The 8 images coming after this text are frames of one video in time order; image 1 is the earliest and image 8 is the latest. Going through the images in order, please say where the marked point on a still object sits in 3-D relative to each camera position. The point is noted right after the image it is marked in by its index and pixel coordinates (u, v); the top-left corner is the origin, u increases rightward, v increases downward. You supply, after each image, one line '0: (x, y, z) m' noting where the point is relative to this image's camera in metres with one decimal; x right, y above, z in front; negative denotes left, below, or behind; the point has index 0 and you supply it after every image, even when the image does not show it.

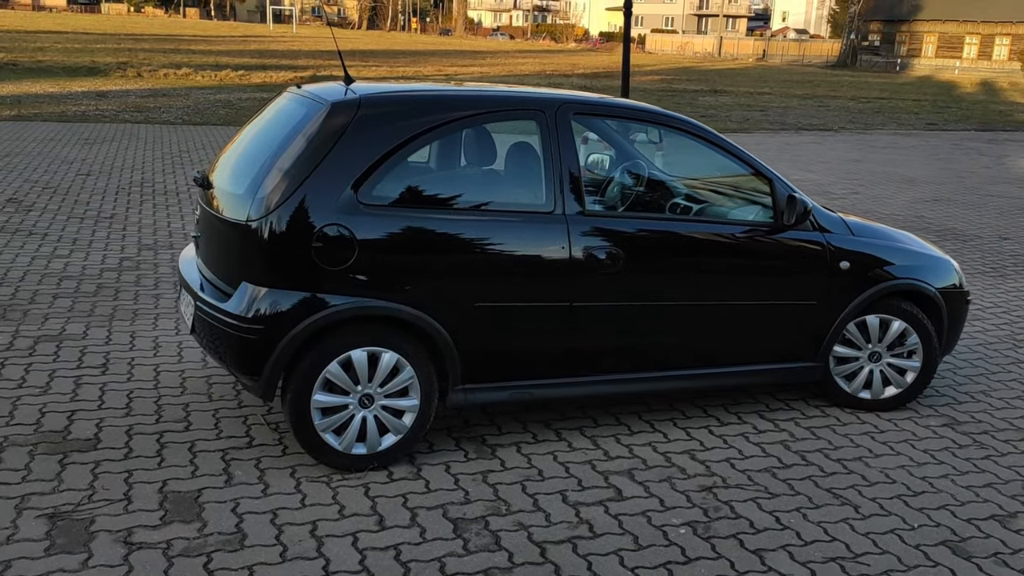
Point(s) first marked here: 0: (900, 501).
0: (+1.5, -0.8, +3.6) m
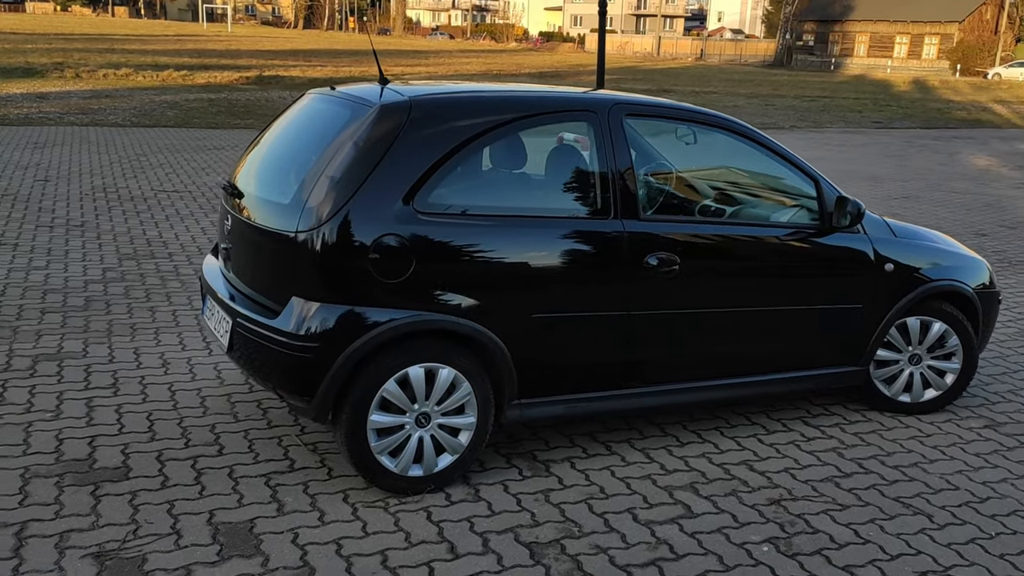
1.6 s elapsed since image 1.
0: (+1.7, -0.8, +3.5) m
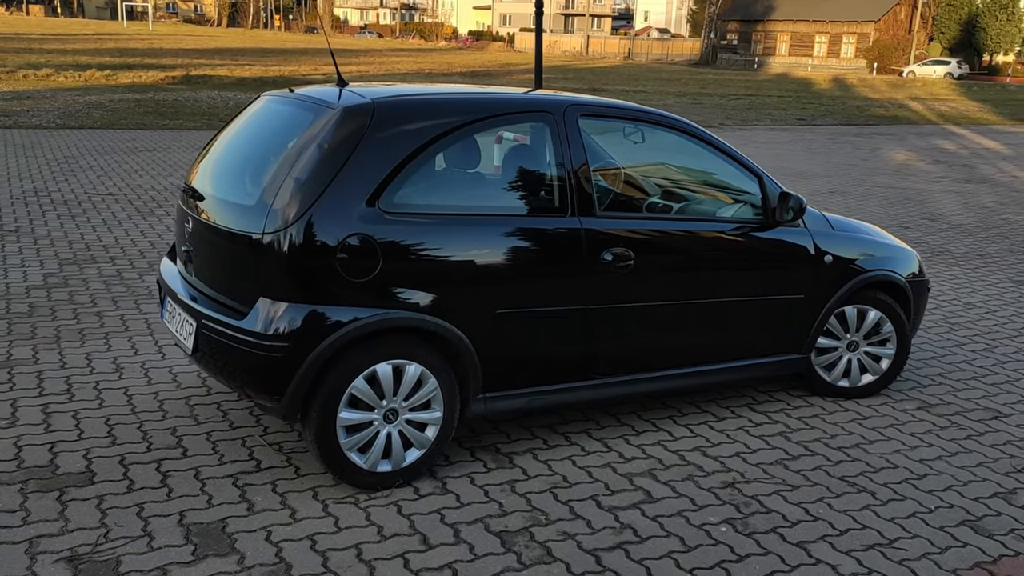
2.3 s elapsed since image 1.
0: (+1.6, -0.8, +3.8) m
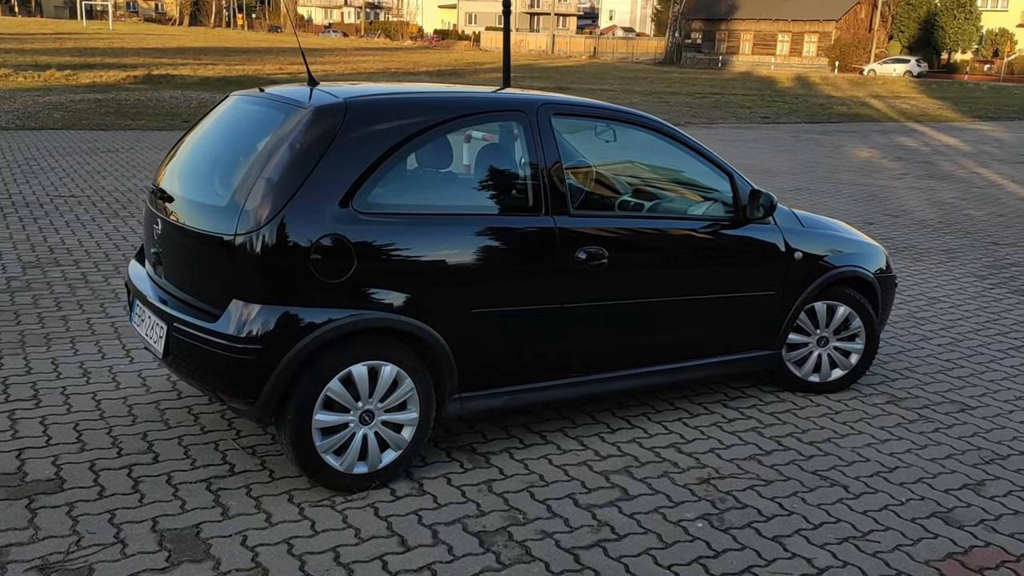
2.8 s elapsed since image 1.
0: (+1.5, -0.8, +3.8) m
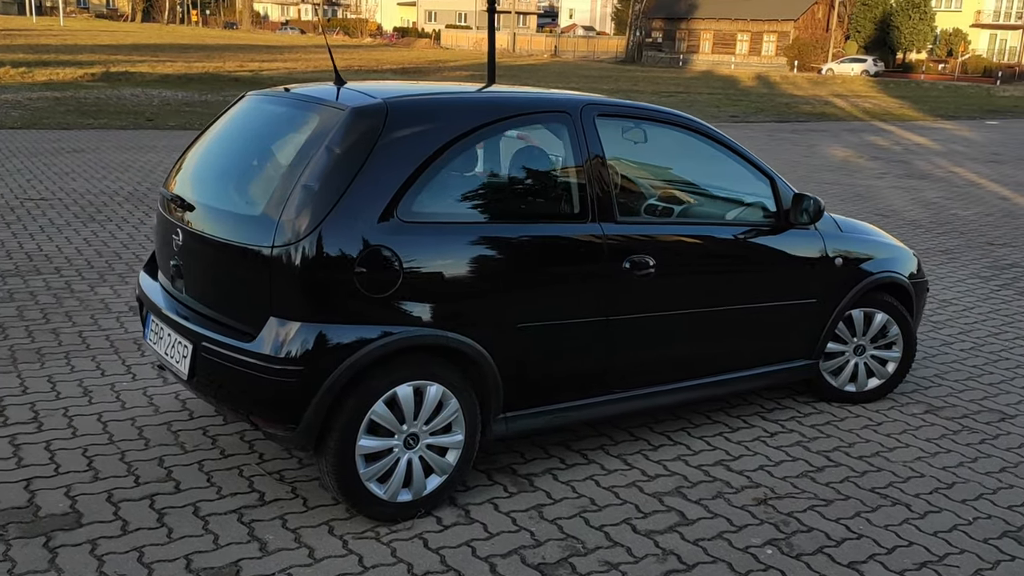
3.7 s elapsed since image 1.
0: (+1.7, -0.8, +3.7) m
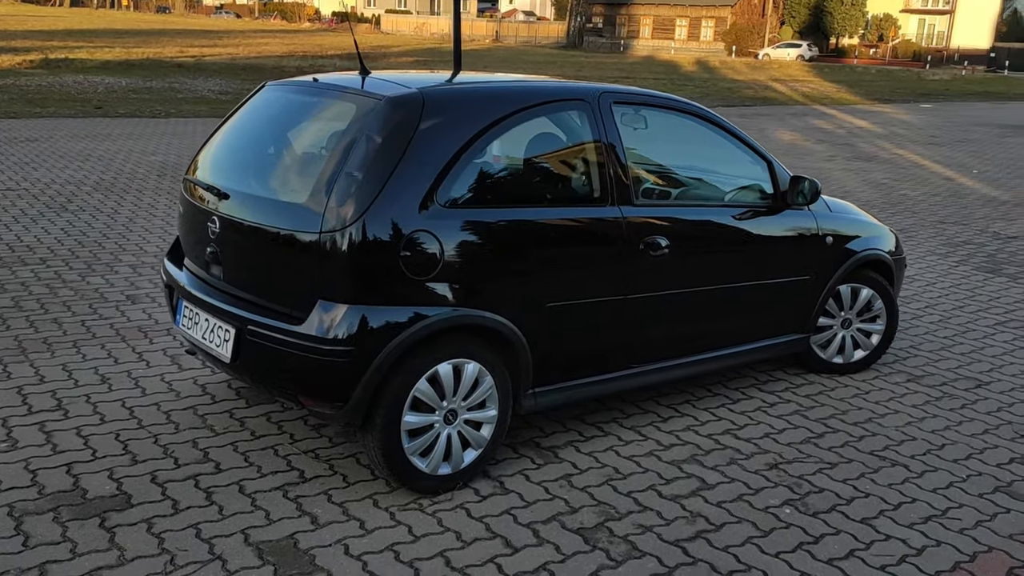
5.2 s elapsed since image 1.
0: (+1.8, -0.7, +3.9) m
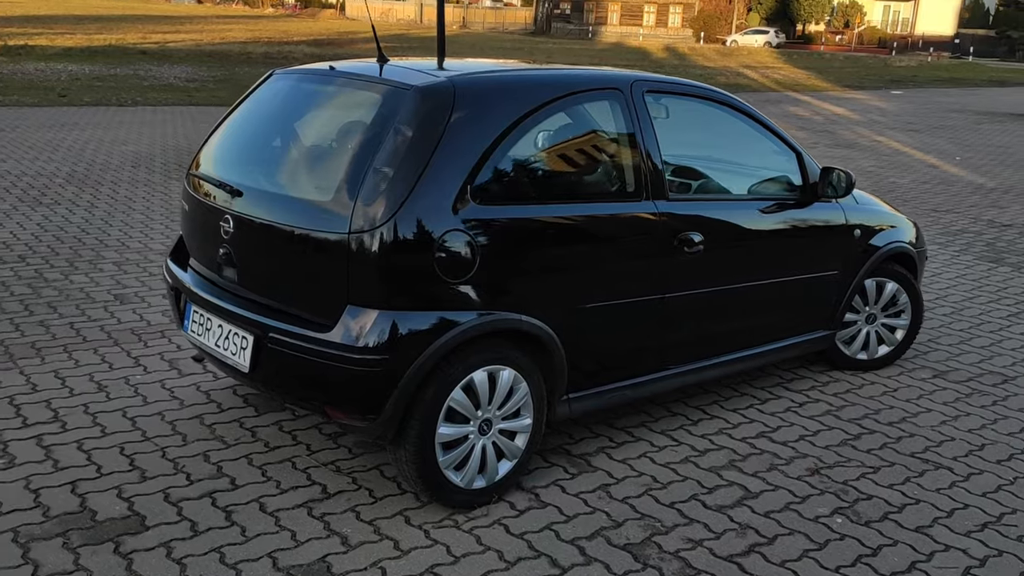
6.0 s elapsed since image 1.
0: (+1.9, -0.7, +3.8) m
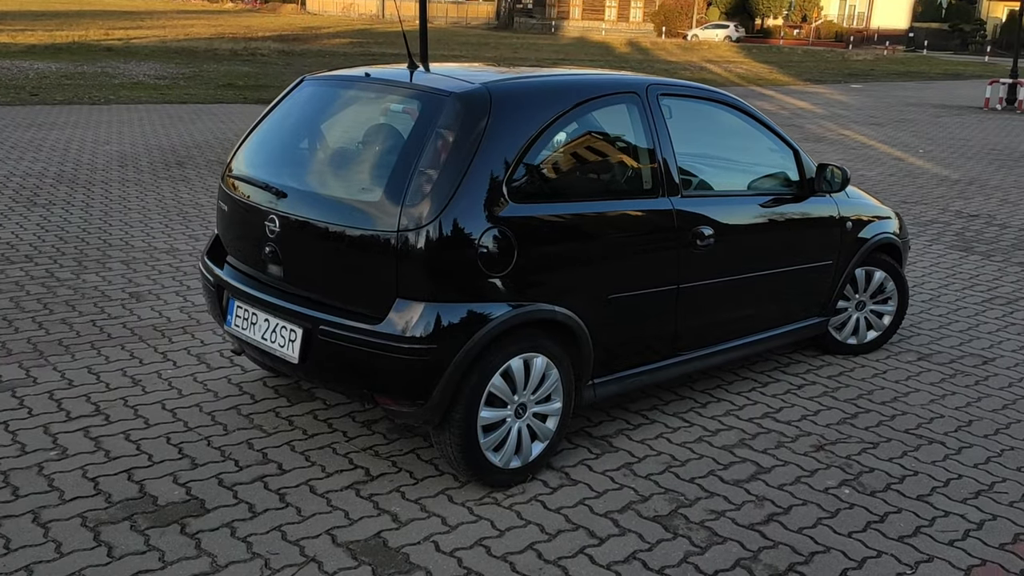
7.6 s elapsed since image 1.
0: (+2.0, -0.6, +4.1) m
